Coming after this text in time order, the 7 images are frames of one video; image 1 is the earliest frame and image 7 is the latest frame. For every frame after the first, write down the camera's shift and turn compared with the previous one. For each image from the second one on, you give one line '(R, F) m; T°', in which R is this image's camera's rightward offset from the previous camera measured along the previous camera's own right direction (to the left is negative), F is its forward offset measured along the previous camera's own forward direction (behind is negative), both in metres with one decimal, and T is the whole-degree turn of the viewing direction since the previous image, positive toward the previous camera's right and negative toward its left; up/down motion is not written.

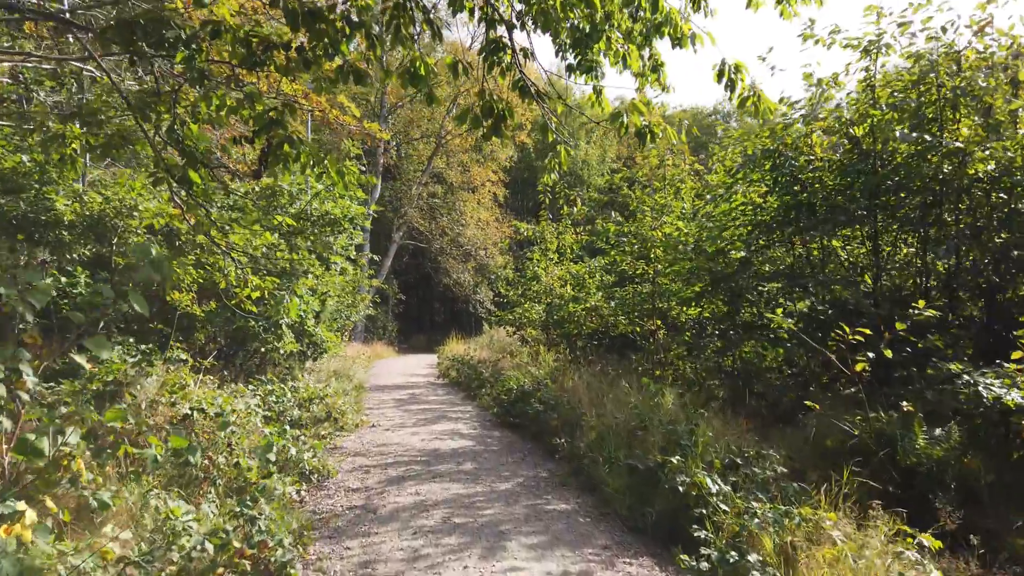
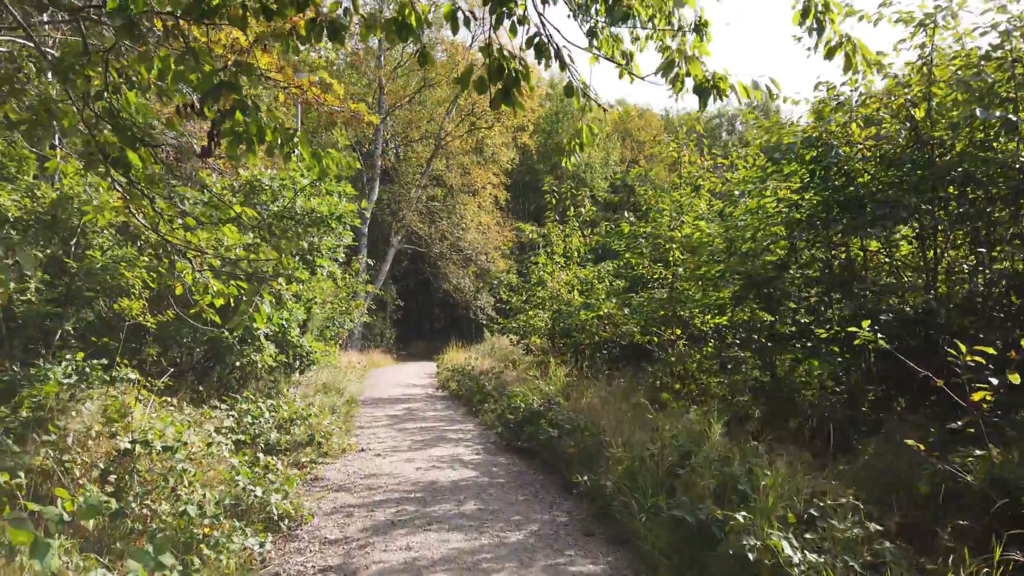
(-0.1, +0.8) m; 0°
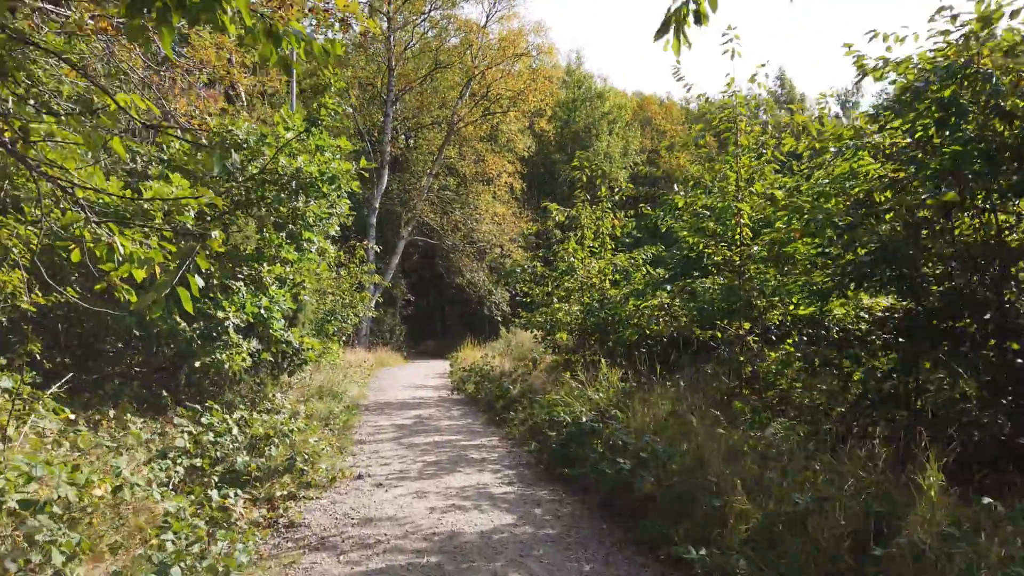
(-0.2, +1.5) m; -1°
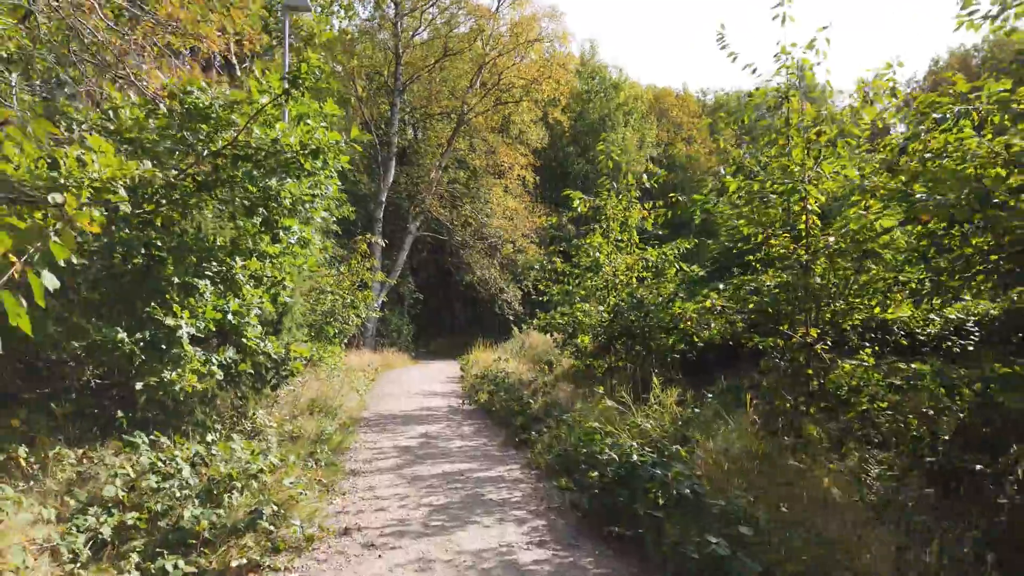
(-0.1, +1.1) m; -1°
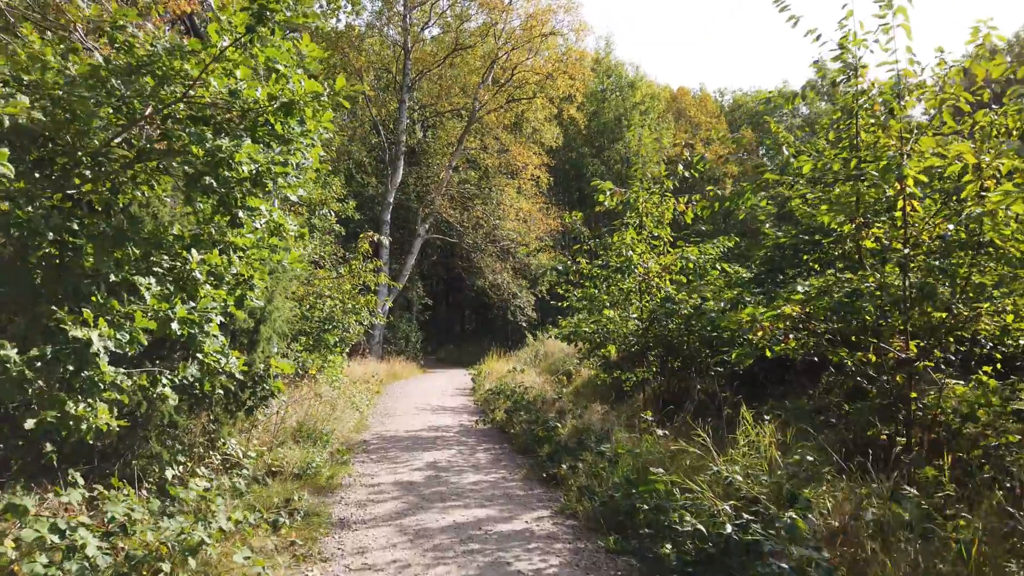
(-0.1, +1.1) m; -1°
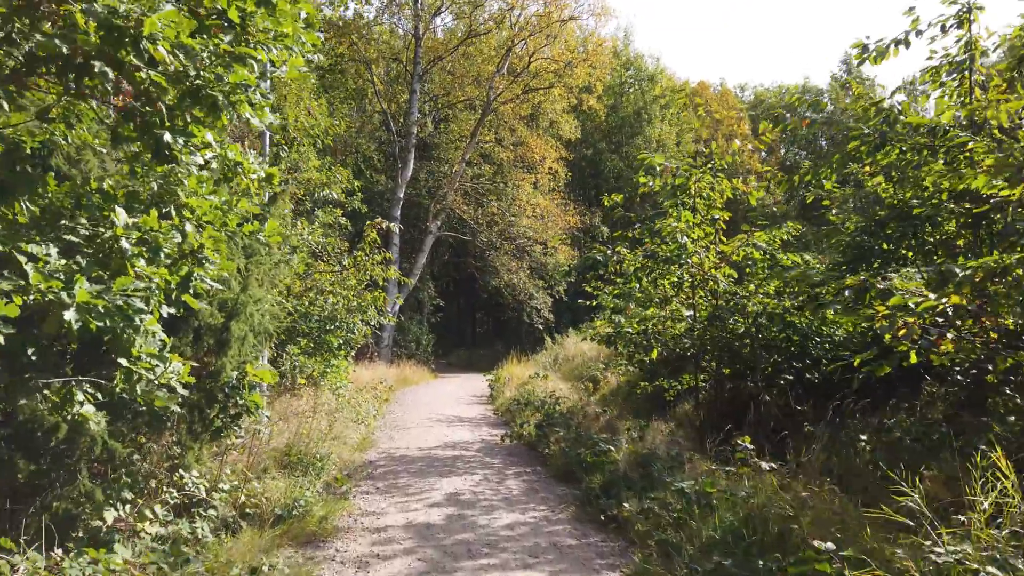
(-0.2, +1.2) m; -1°
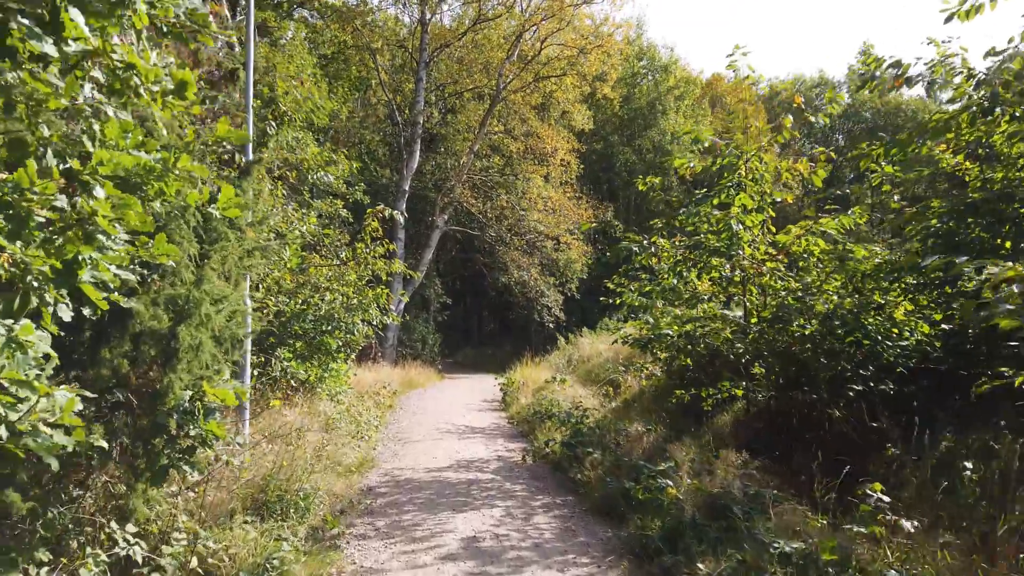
(-0.1, +1.0) m; 0°
